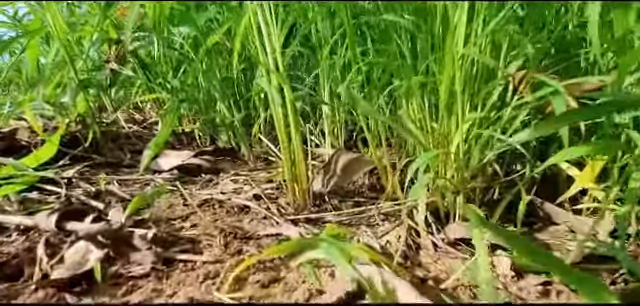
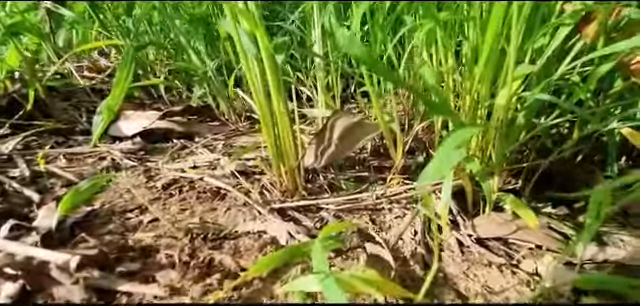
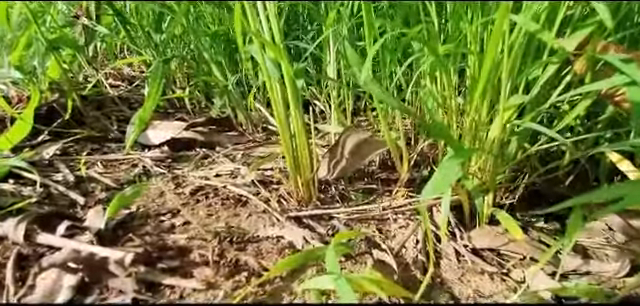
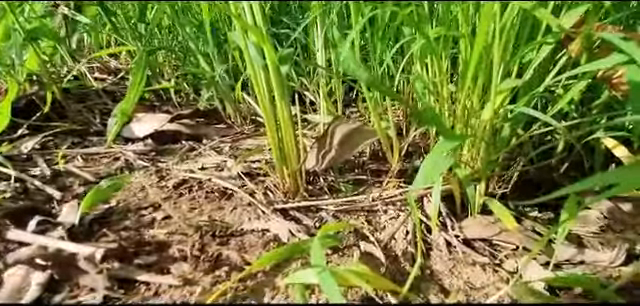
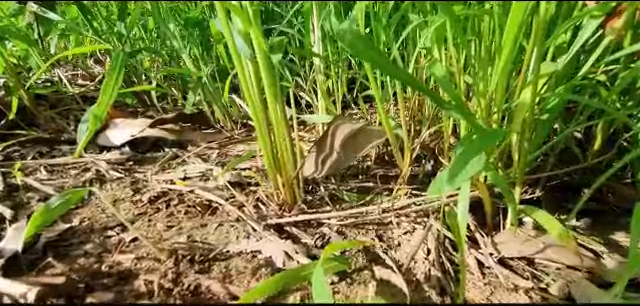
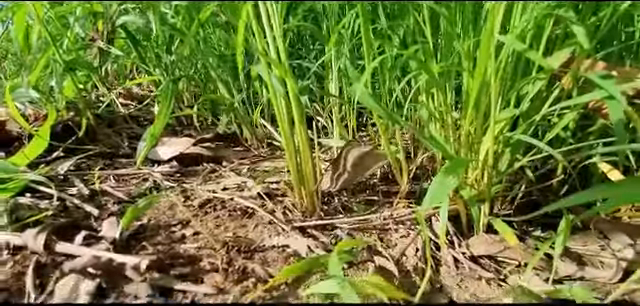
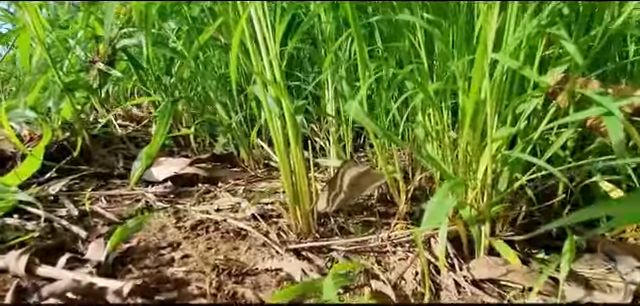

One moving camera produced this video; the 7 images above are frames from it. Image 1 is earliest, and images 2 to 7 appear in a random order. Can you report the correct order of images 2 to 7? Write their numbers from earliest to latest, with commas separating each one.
7, 6, 3, 4, 2, 5
